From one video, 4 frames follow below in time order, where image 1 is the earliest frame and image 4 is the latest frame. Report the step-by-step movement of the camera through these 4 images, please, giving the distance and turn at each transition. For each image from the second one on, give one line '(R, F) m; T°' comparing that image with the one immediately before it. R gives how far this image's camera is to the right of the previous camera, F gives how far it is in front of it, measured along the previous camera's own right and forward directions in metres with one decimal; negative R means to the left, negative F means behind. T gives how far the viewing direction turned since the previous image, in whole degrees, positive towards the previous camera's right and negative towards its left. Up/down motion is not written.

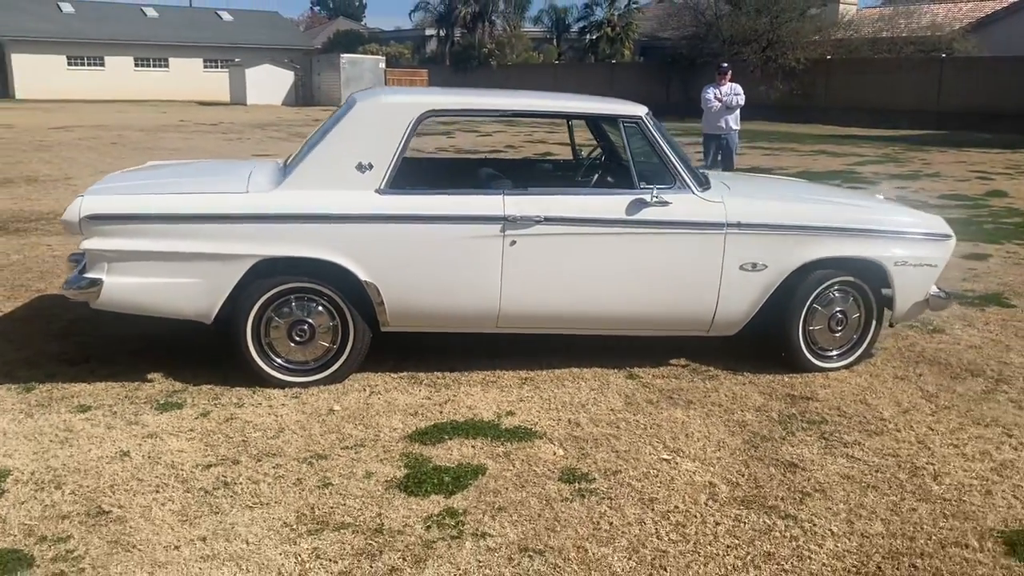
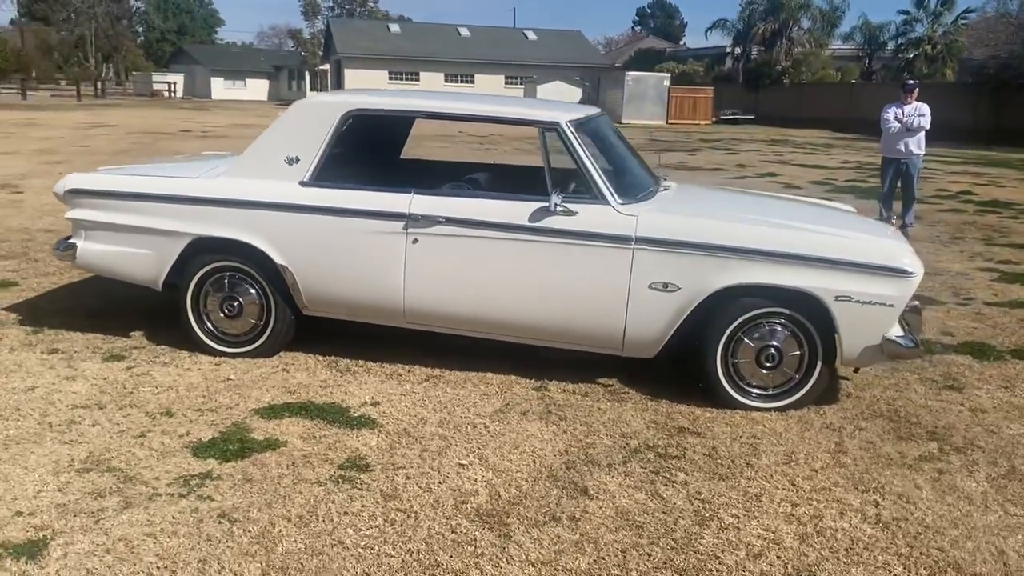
(+2.2, +0.3) m; -19°
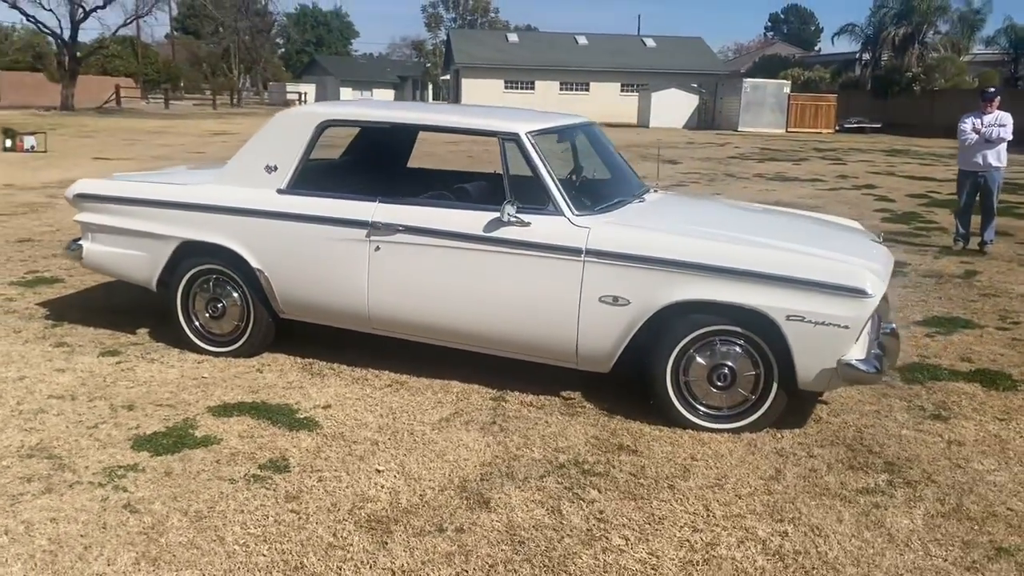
(+0.9, +0.1) m; -8°
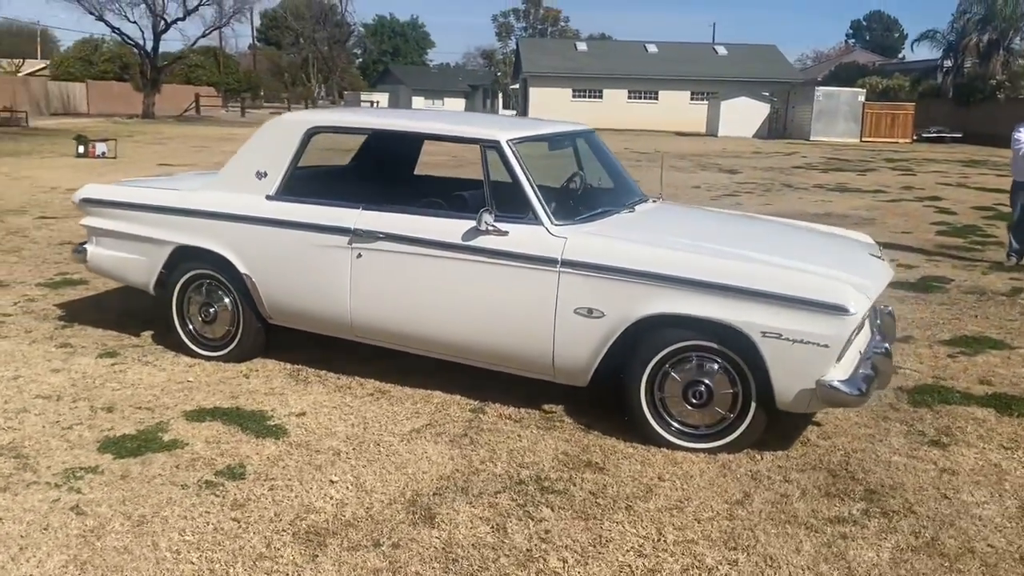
(+0.5, +0.1) m; -5°
